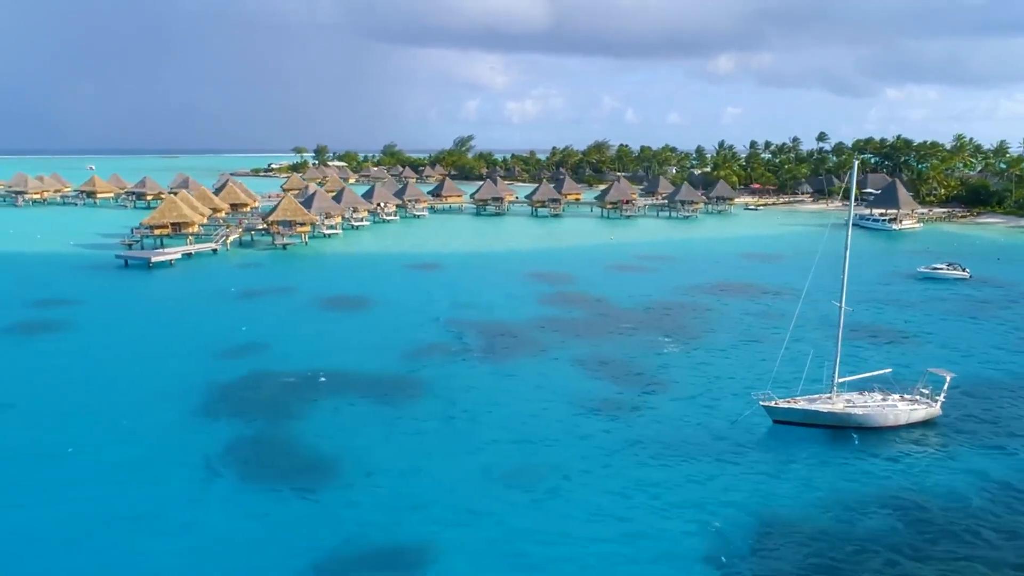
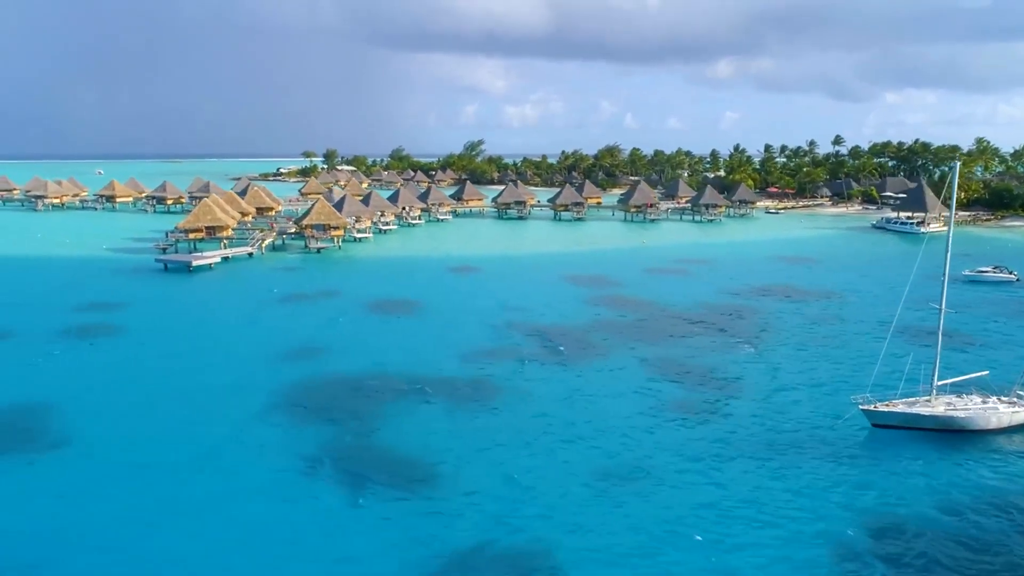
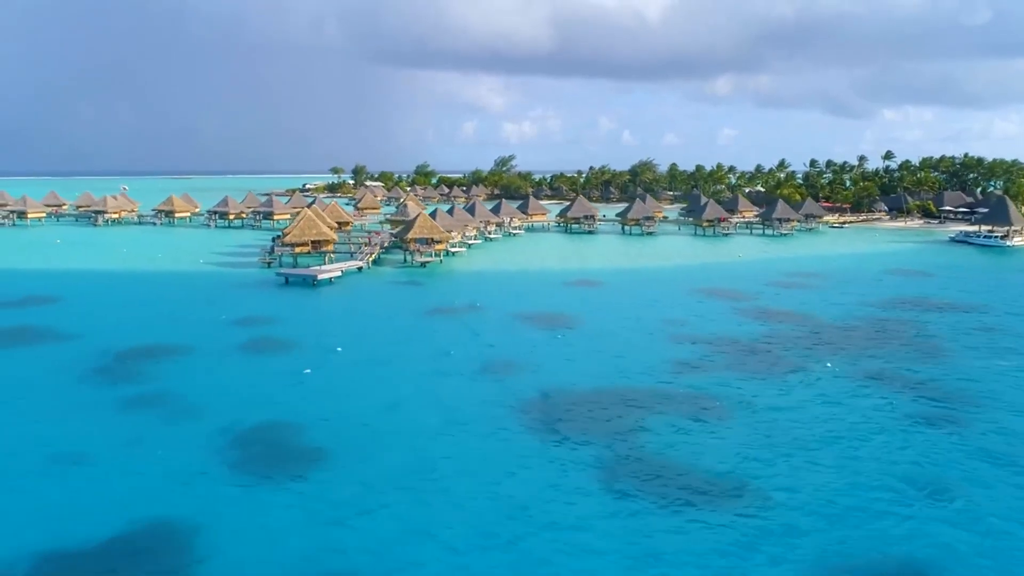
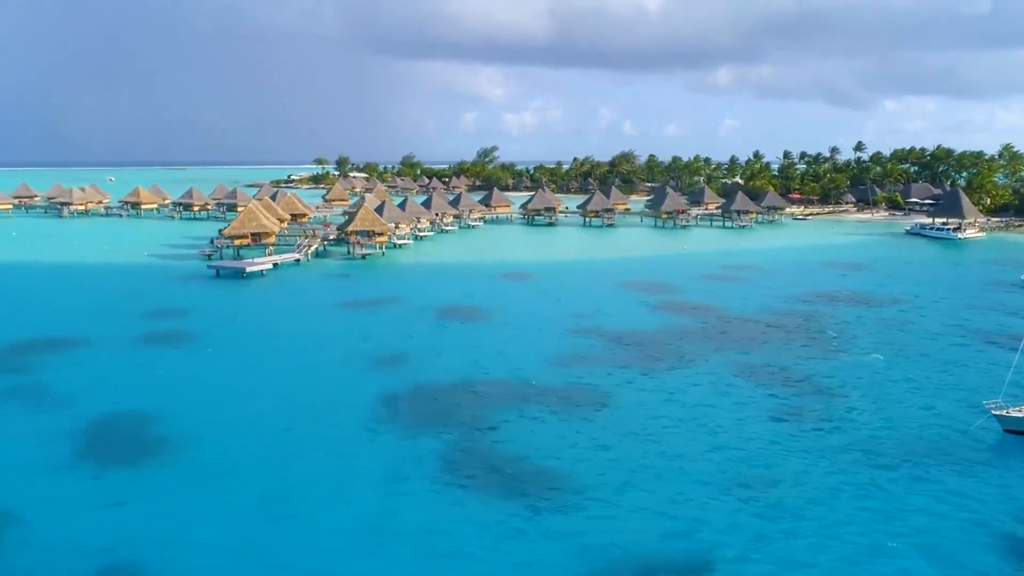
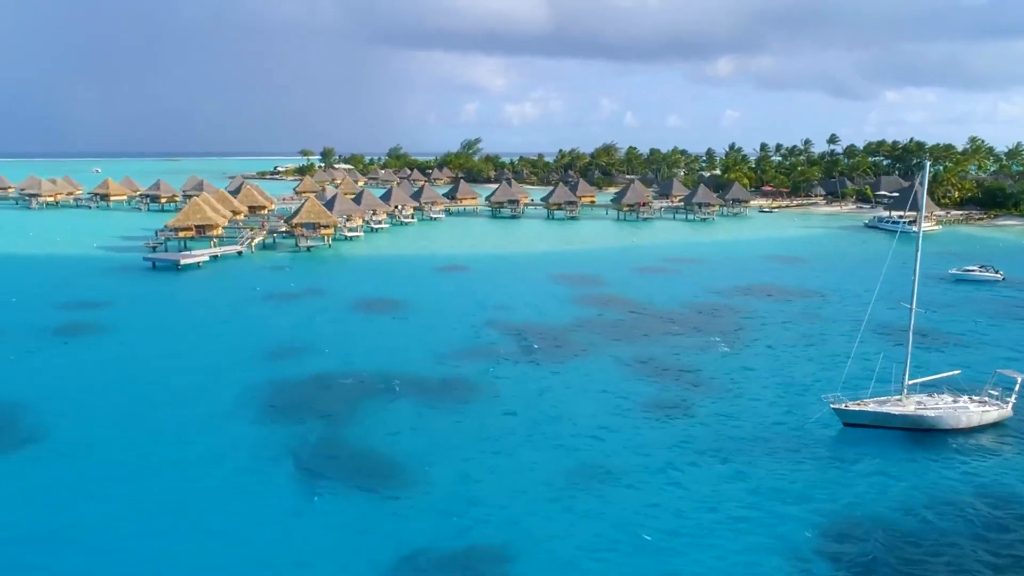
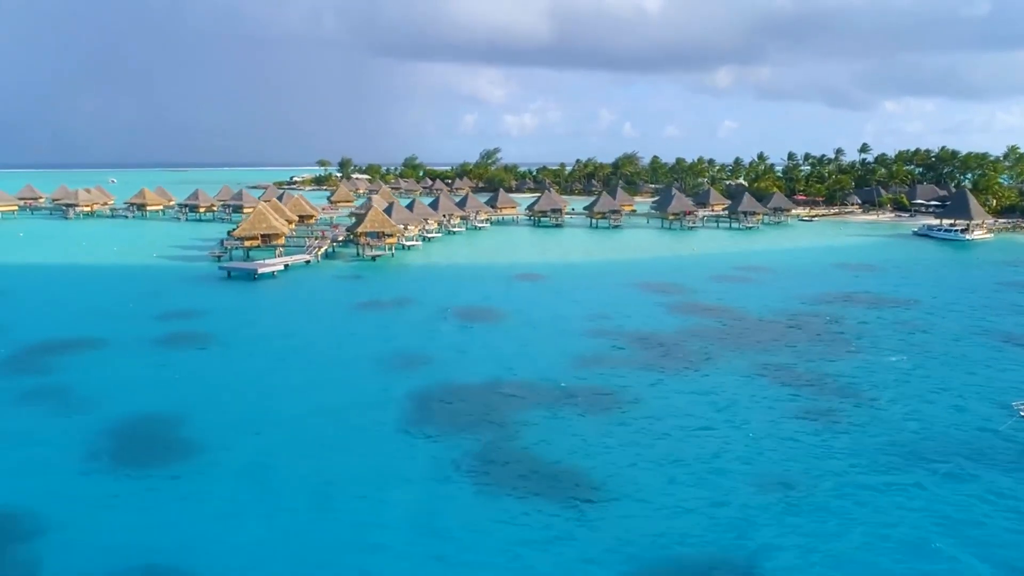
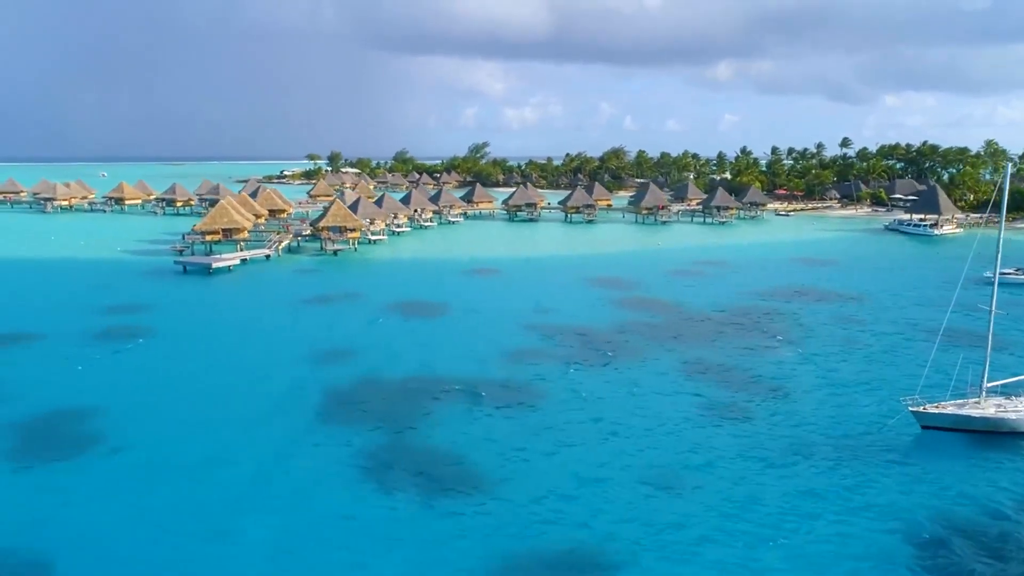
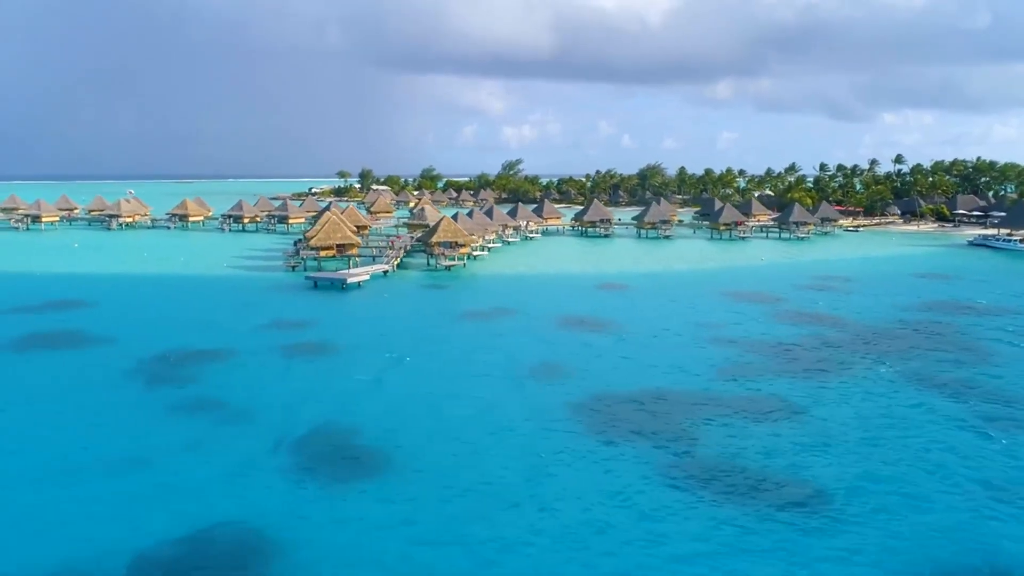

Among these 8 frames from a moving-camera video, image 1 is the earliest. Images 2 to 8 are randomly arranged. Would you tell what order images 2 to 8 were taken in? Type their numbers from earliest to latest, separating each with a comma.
5, 2, 7, 4, 6, 3, 8
